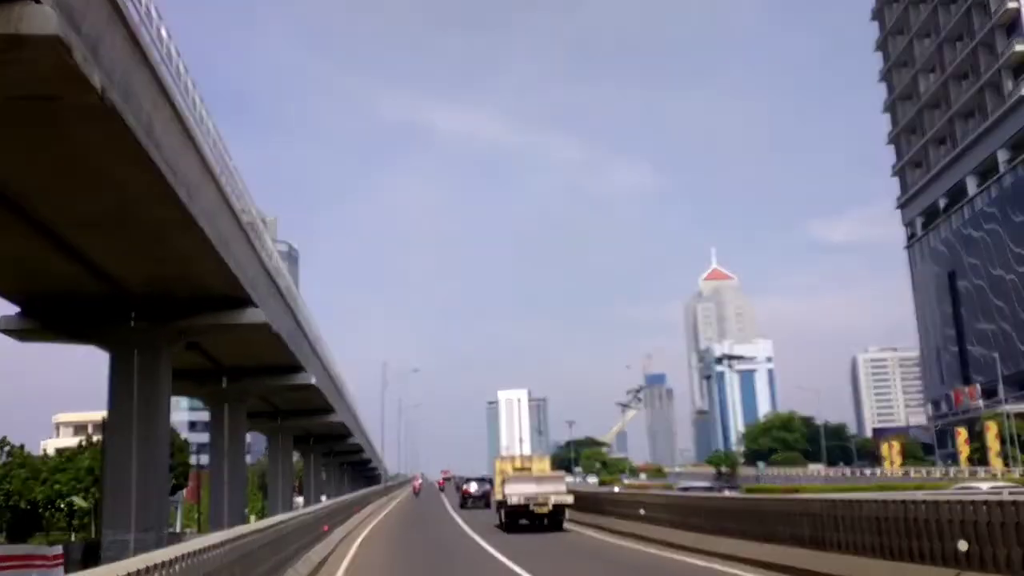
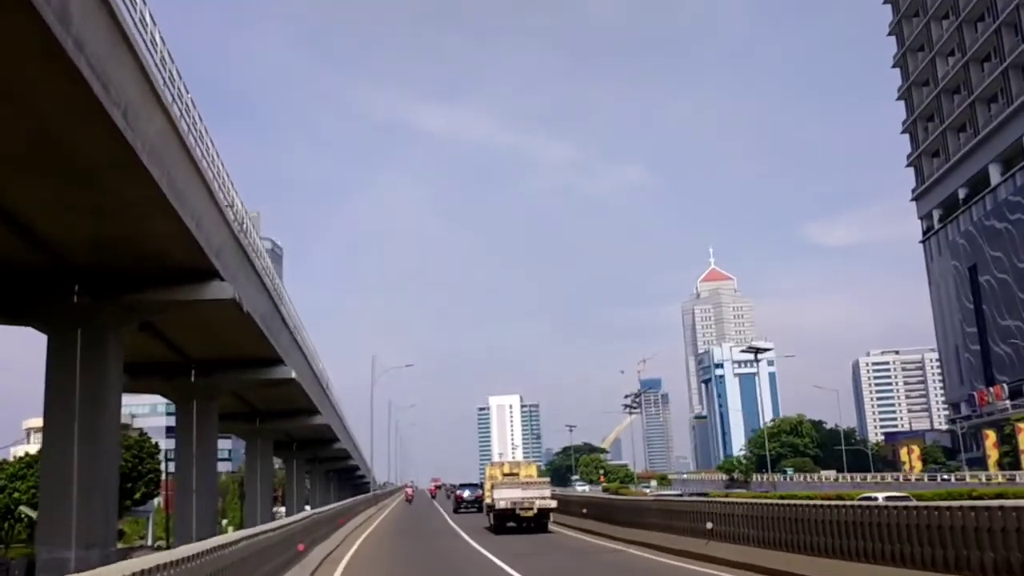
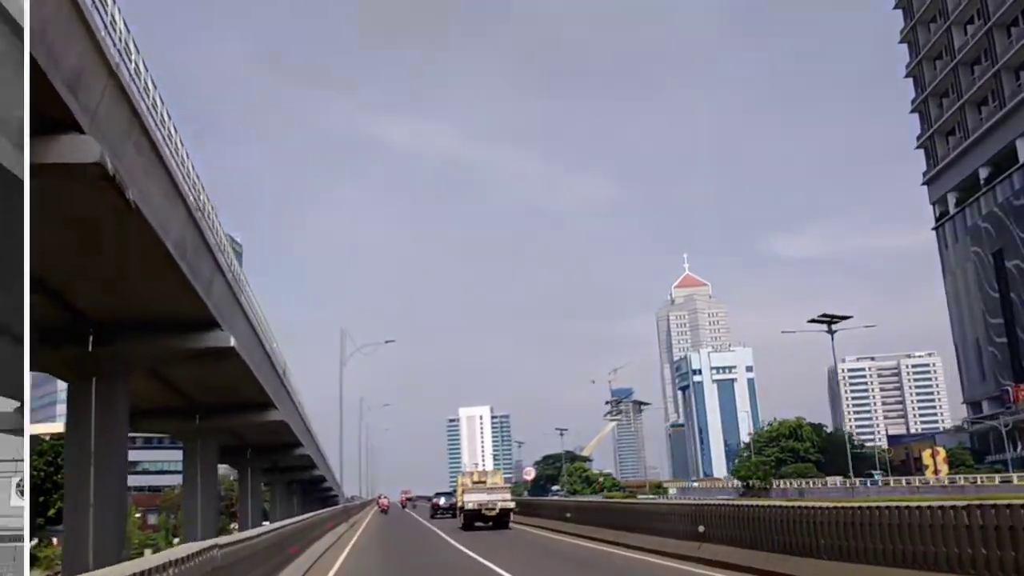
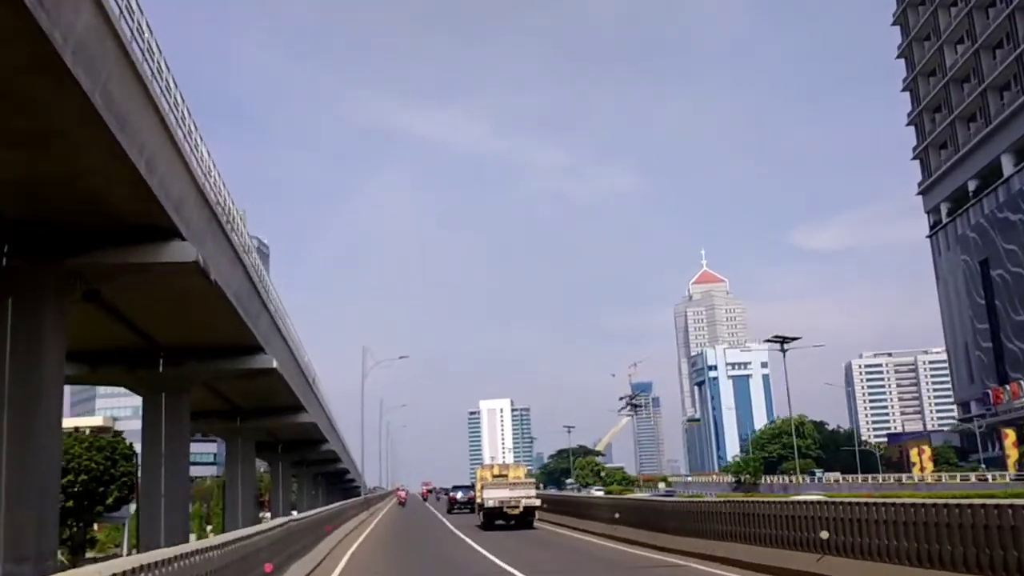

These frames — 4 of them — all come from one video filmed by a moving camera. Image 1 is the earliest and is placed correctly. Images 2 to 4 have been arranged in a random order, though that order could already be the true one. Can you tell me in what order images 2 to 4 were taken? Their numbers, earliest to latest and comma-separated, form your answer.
2, 4, 3
